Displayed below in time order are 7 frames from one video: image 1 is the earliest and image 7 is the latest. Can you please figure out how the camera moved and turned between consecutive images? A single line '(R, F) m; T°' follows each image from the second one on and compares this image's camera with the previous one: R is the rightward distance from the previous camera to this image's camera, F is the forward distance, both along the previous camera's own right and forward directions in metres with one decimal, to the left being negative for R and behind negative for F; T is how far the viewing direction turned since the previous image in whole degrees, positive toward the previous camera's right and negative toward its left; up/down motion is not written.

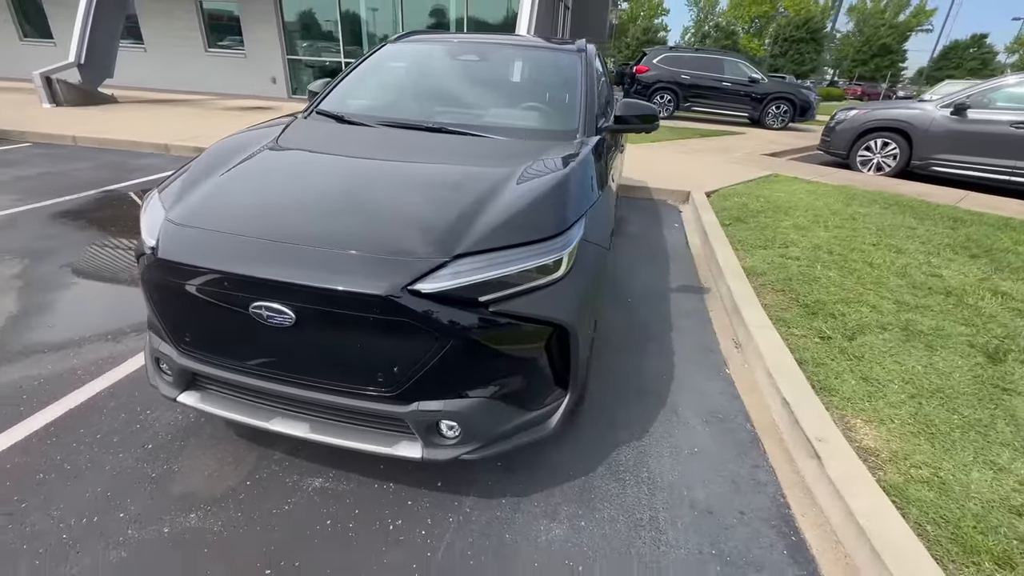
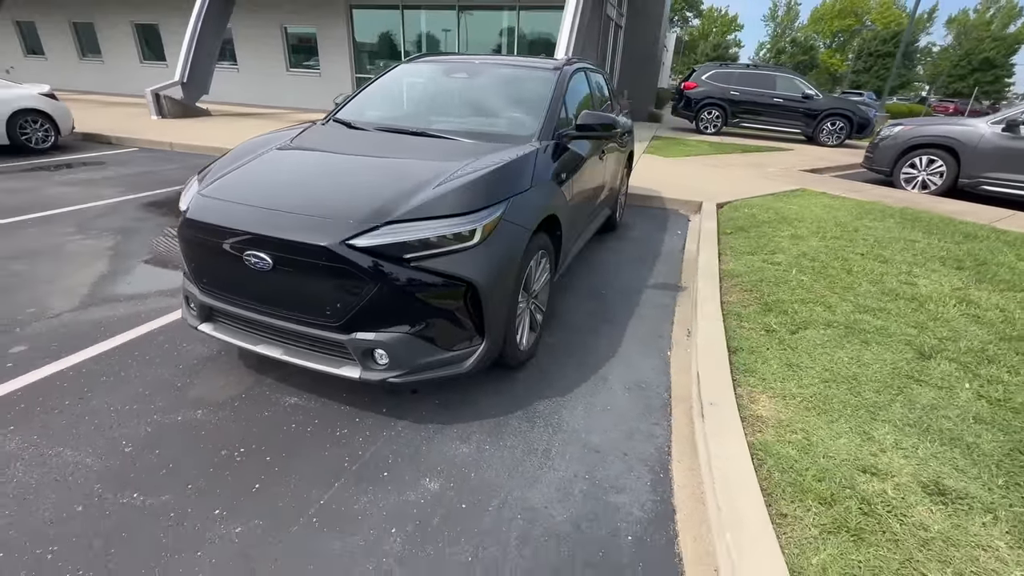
(+0.7, -0.5) m; -7°
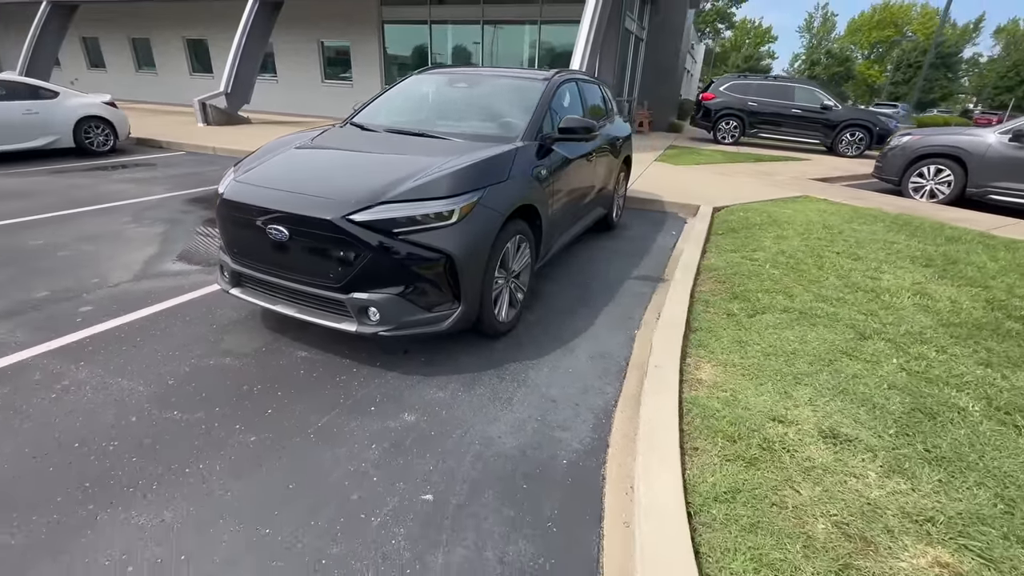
(+0.3, -0.5) m; -3°
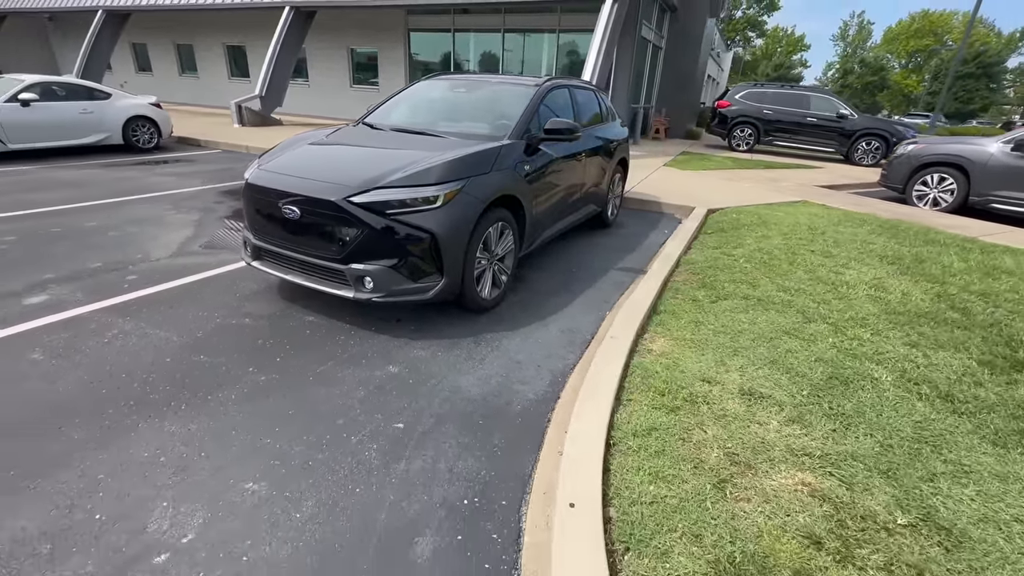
(+0.3, -0.4) m; -3°
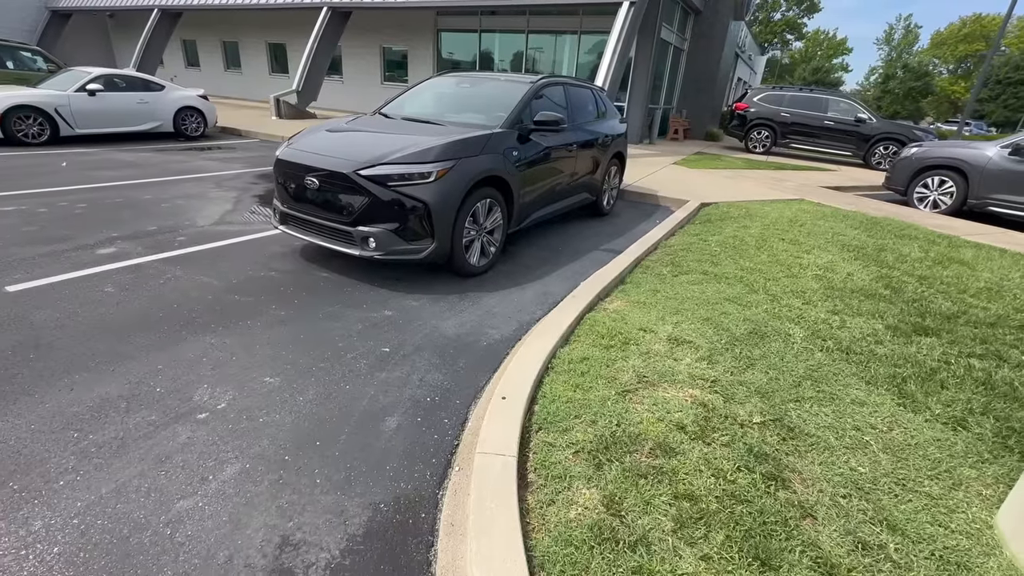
(+0.4, -0.6) m; -3°
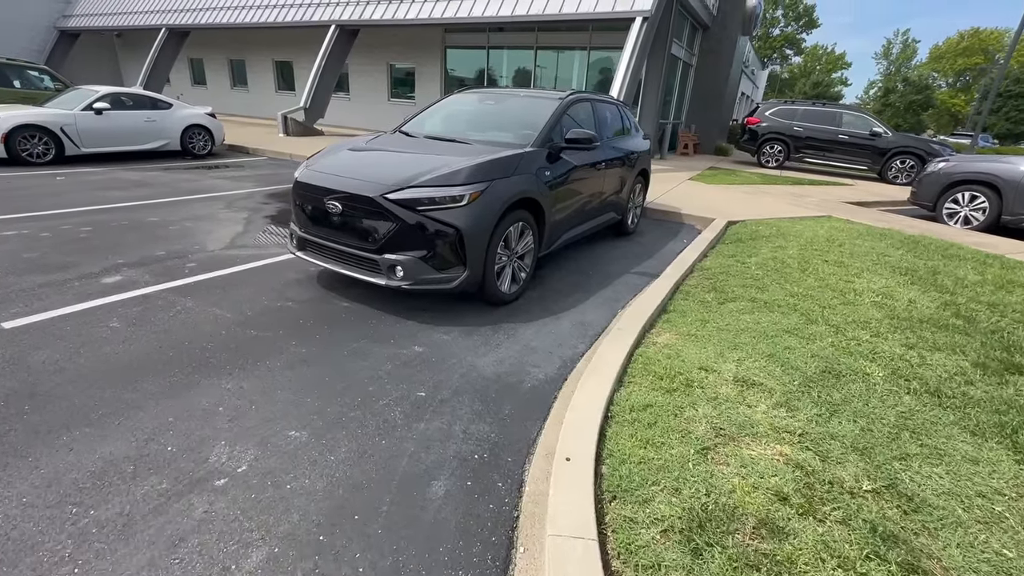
(-0.3, +0.3) m; 0°
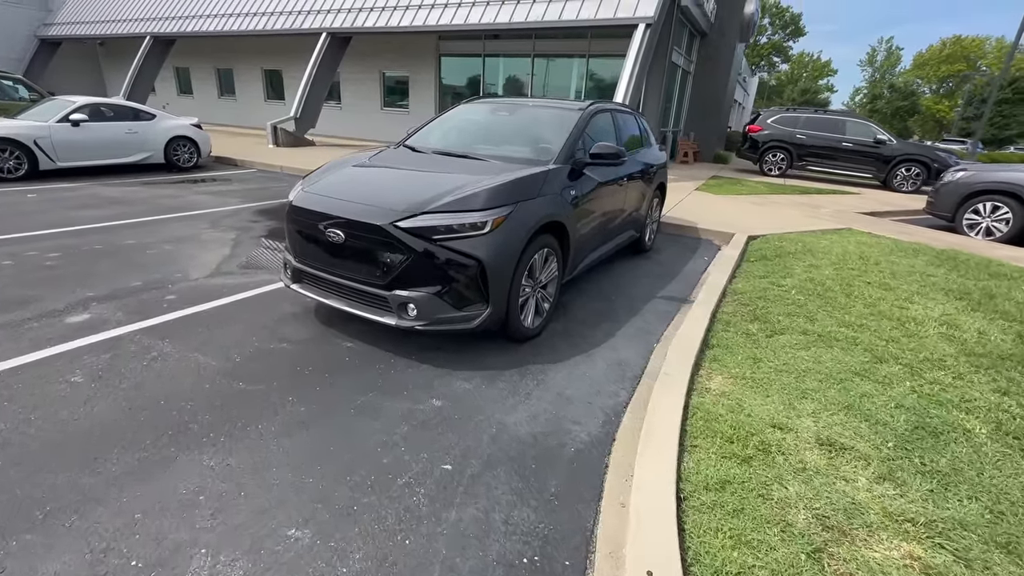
(-0.3, +0.5) m; +1°
